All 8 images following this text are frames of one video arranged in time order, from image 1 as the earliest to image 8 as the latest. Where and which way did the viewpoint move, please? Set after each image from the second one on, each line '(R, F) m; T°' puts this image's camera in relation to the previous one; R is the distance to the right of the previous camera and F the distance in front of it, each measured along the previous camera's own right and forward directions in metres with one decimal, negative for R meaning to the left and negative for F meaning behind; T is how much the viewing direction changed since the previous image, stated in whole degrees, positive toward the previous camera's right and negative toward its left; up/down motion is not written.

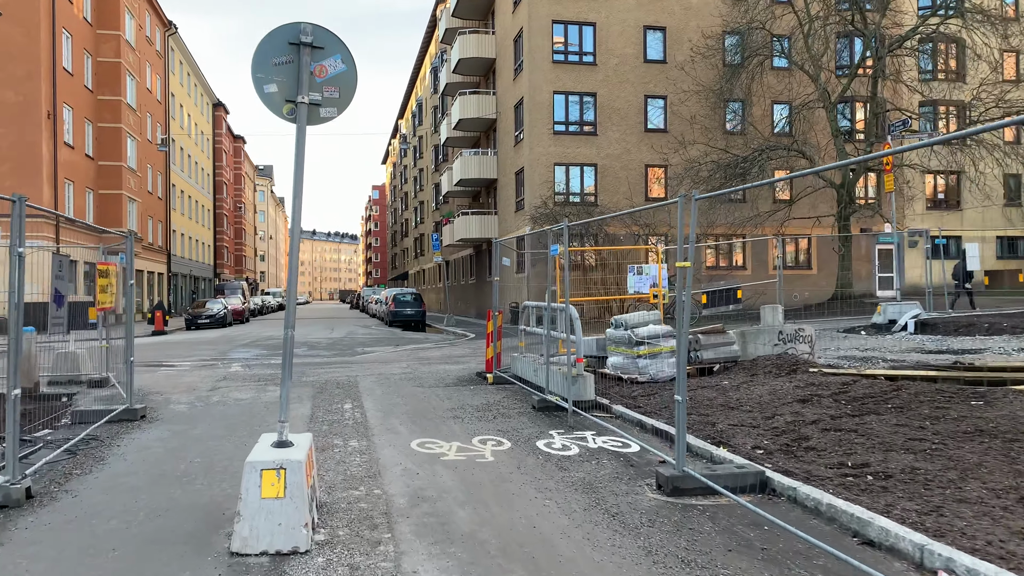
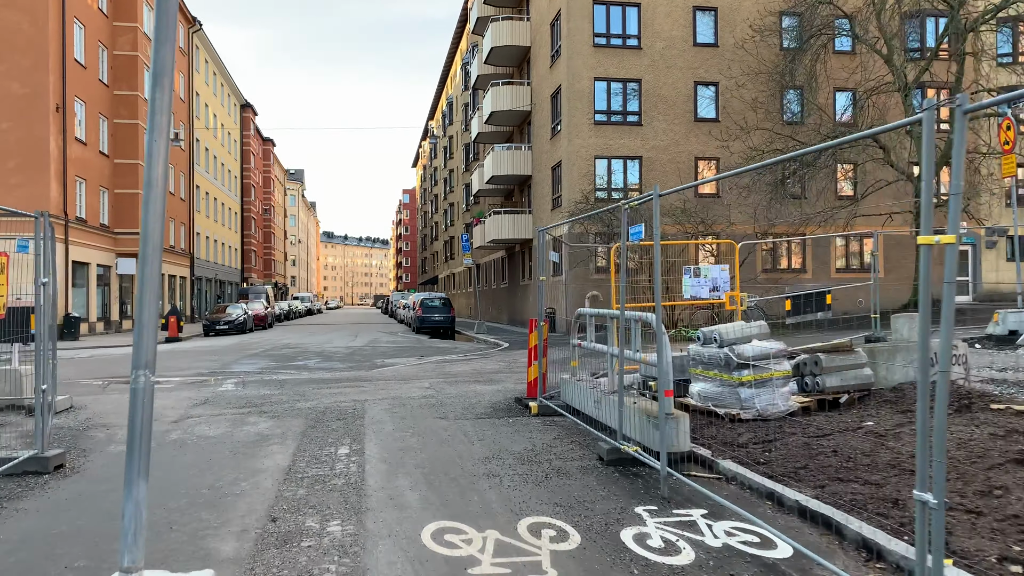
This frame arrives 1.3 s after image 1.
(-0.2, +2.2) m; -2°
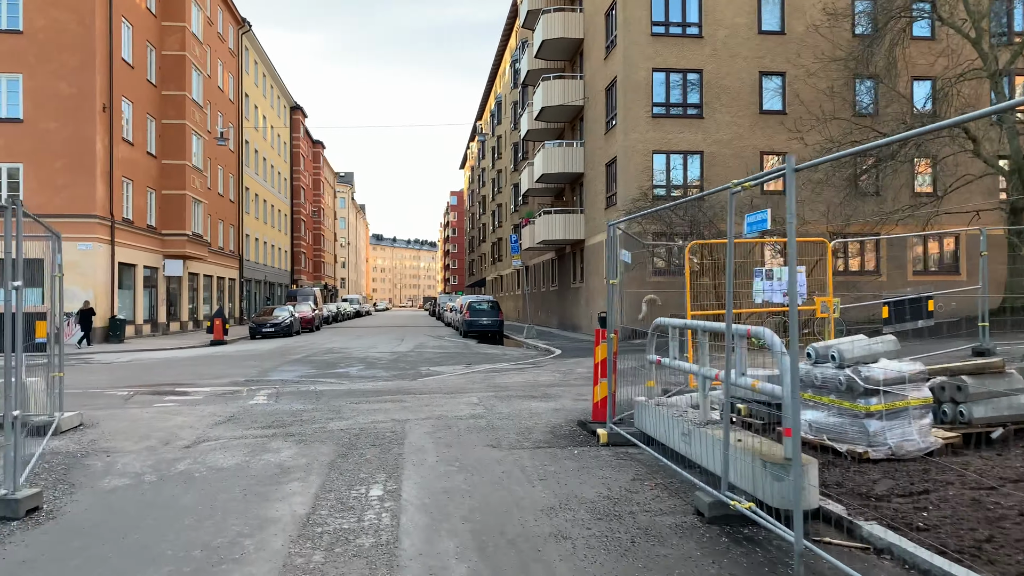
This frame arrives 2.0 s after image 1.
(-0.1, +1.1) m; -3°
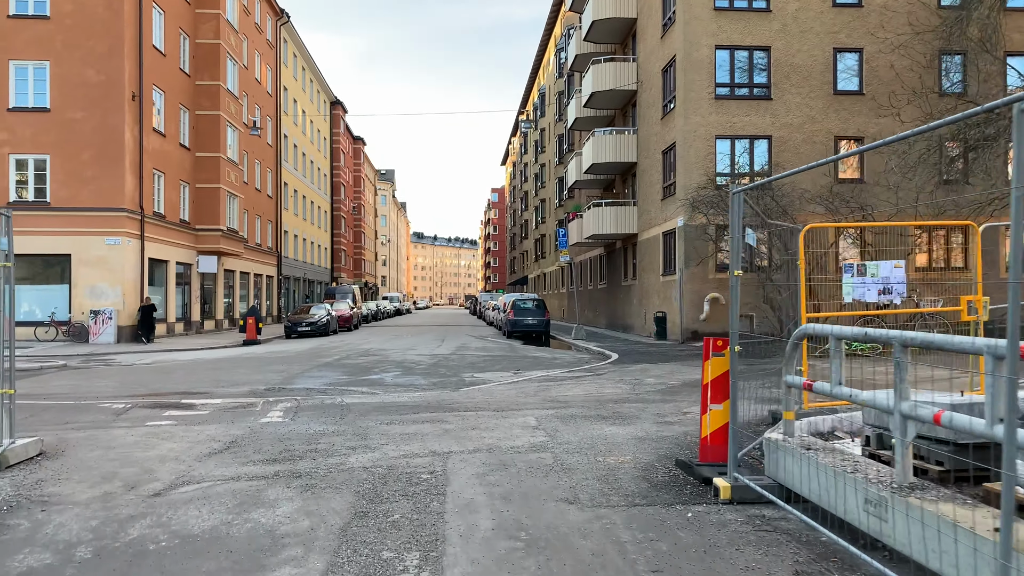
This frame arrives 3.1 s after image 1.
(-0.2, +1.7) m; -3°
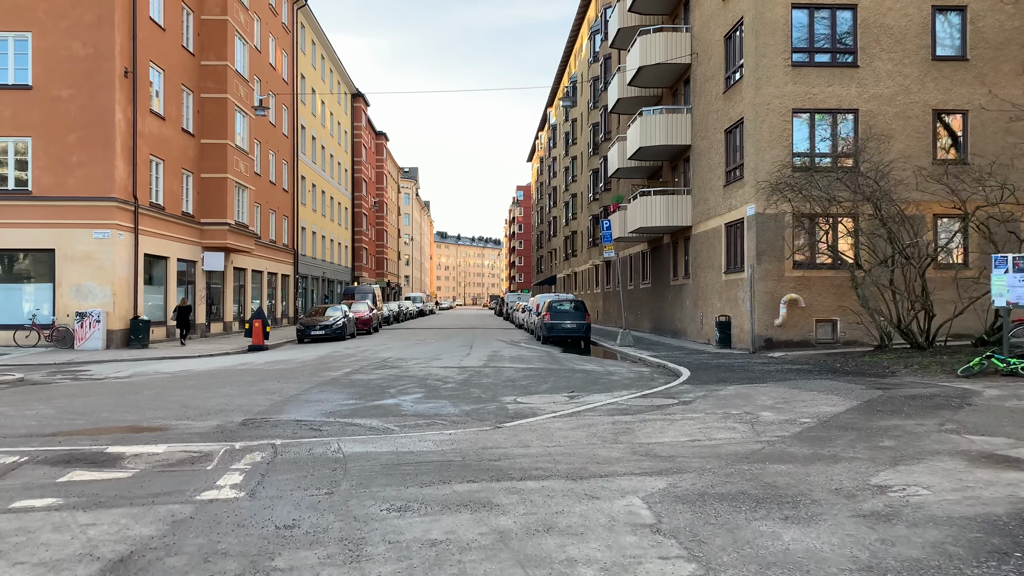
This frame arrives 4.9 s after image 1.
(-0.4, +2.9) m; -2°
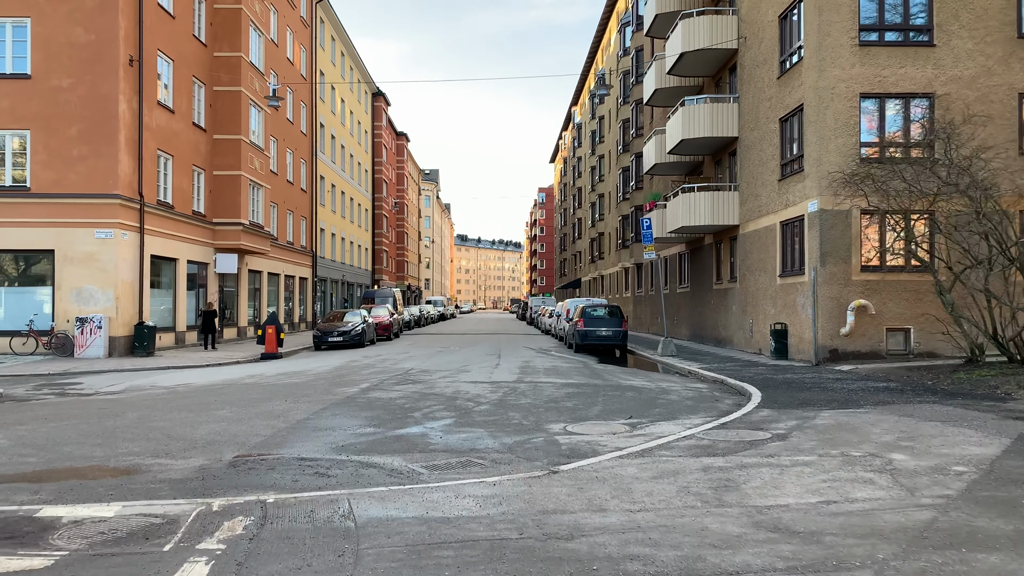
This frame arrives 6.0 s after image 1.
(-0.3, +1.7) m; -1°
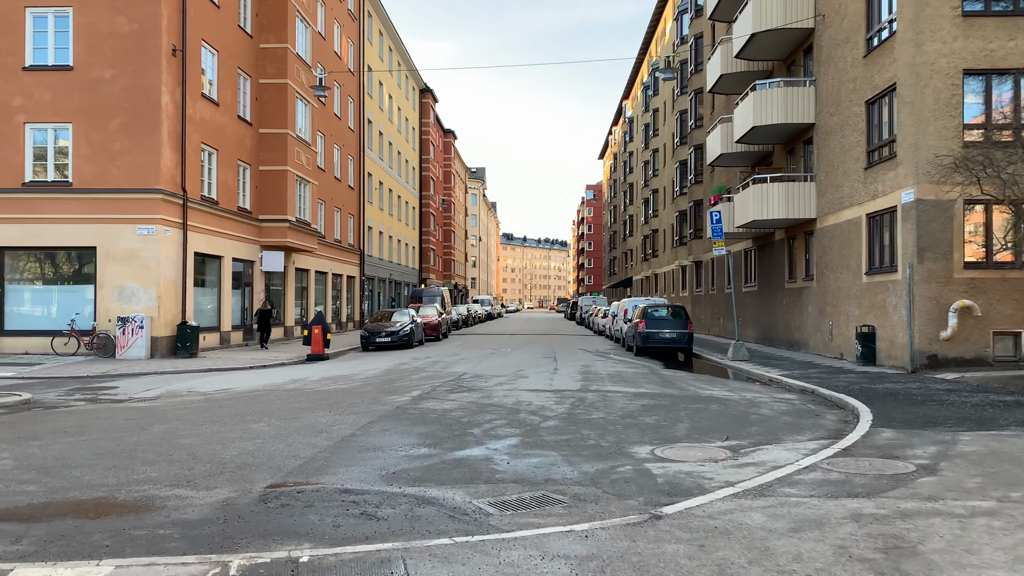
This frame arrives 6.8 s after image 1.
(-0.3, +1.2) m; -3°
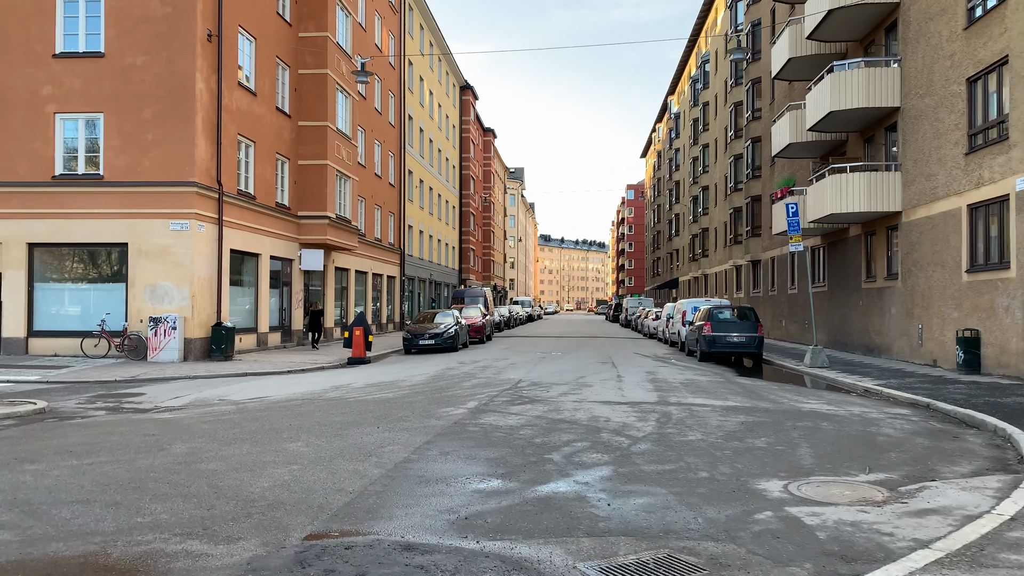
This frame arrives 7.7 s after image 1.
(-0.4, +1.4) m; -3°
